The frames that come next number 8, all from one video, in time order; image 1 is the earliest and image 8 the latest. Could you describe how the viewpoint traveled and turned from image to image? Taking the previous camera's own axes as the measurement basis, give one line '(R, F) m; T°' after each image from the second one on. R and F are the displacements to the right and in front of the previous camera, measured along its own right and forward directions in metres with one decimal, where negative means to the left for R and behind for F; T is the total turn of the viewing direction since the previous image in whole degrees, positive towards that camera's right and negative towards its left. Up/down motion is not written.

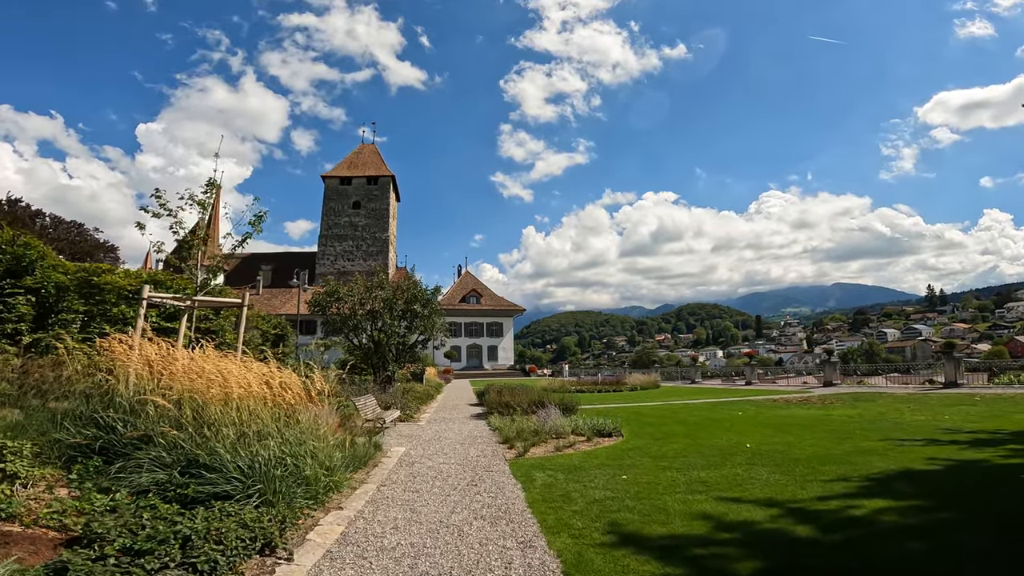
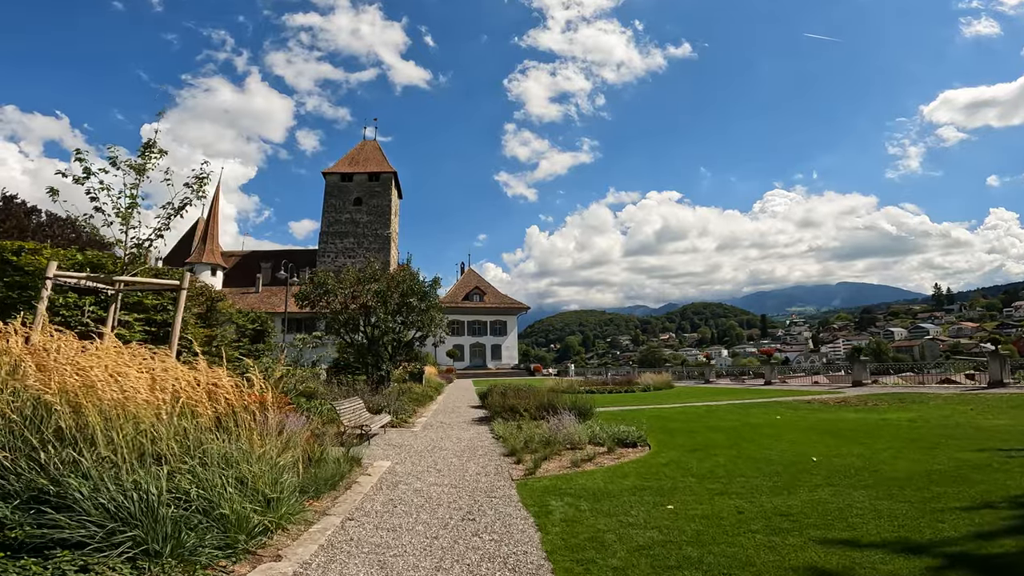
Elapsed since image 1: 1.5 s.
(-0.1, +1.9) m; 0°
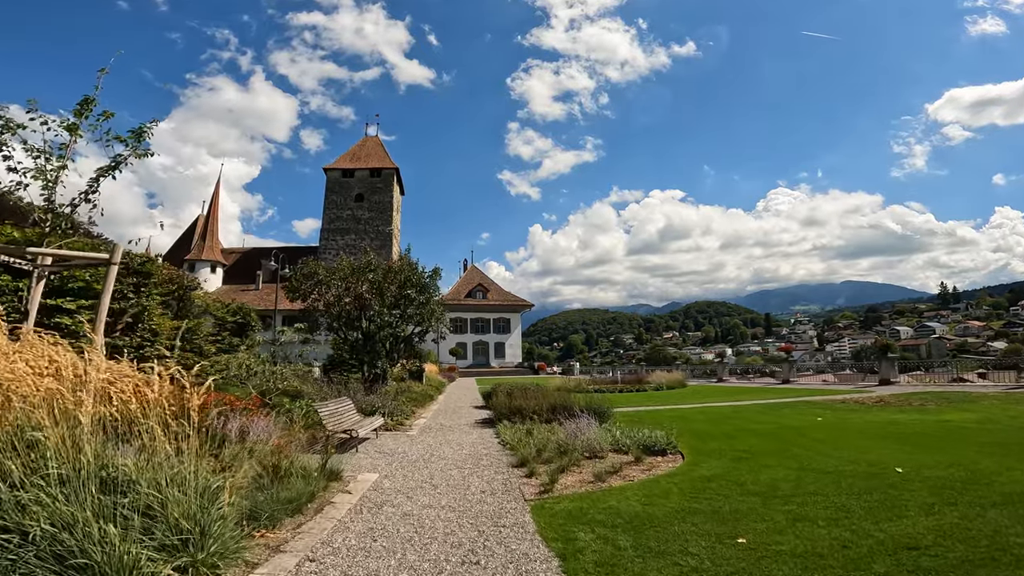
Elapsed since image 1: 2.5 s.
(-0.1, +1.5) m; 0°
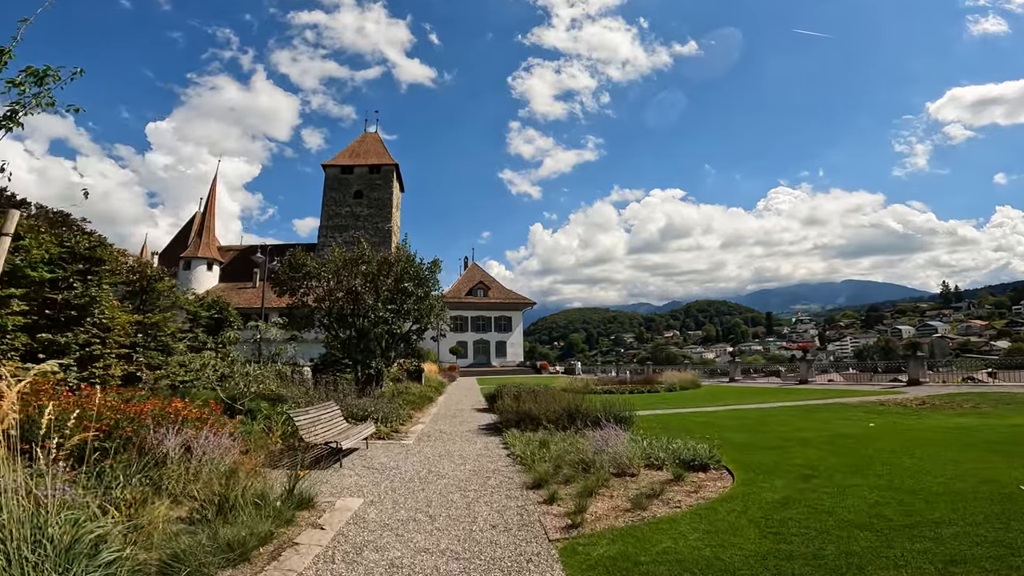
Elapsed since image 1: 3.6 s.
(-0.2, +1.5) m; 0°
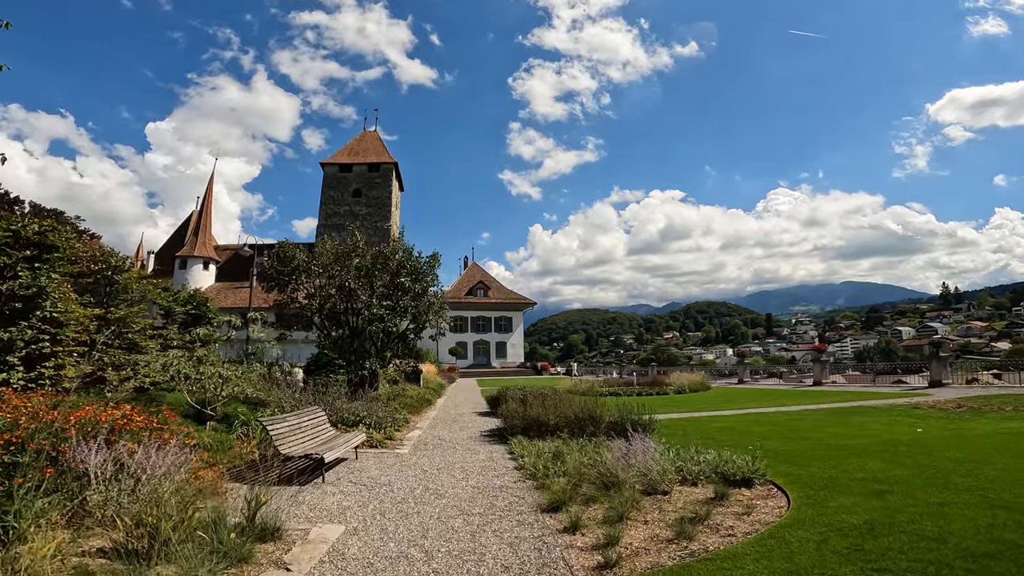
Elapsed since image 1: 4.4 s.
(-0.1, +1.1) m; 0°
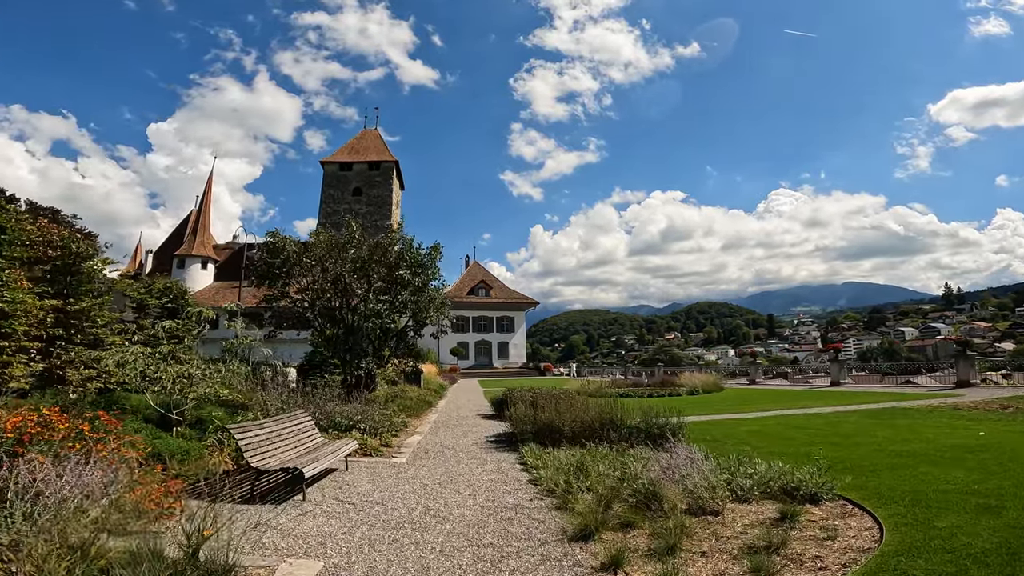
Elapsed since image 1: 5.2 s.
(-0.2, +1.1) m; 0°
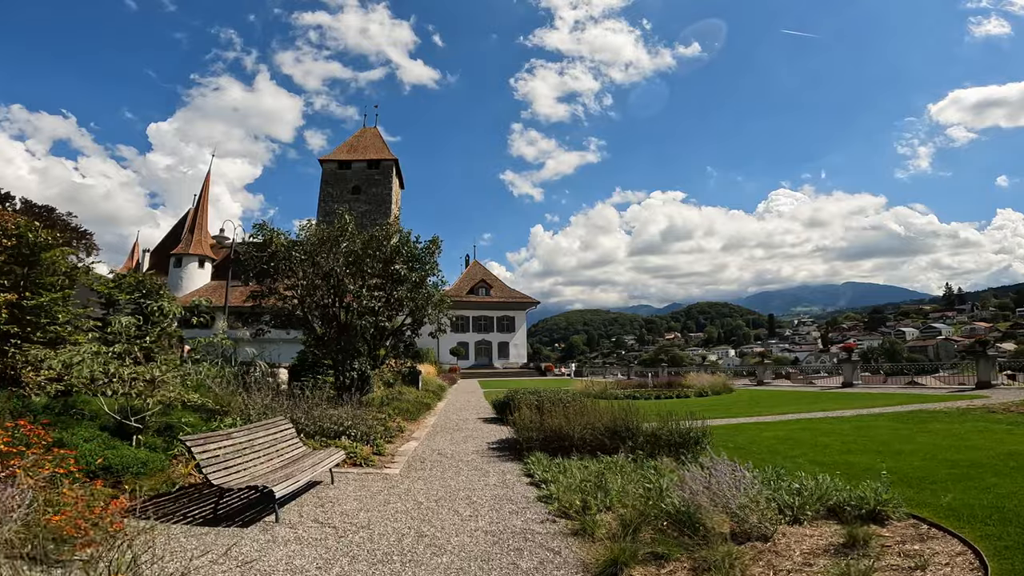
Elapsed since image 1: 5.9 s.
(-0.1, +0.9) m; 0°
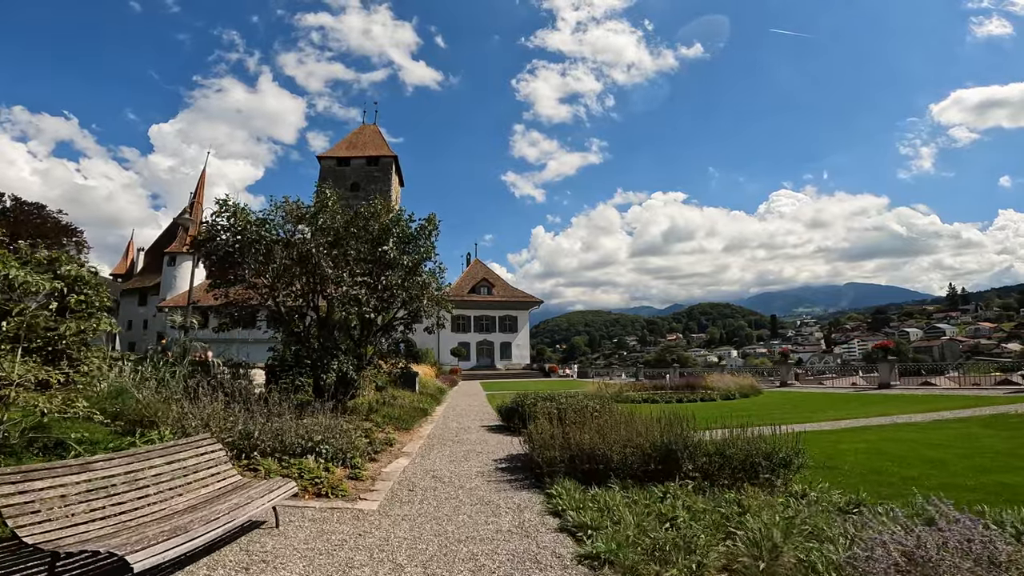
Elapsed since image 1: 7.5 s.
(-0.2, +2.1) m; 0°
